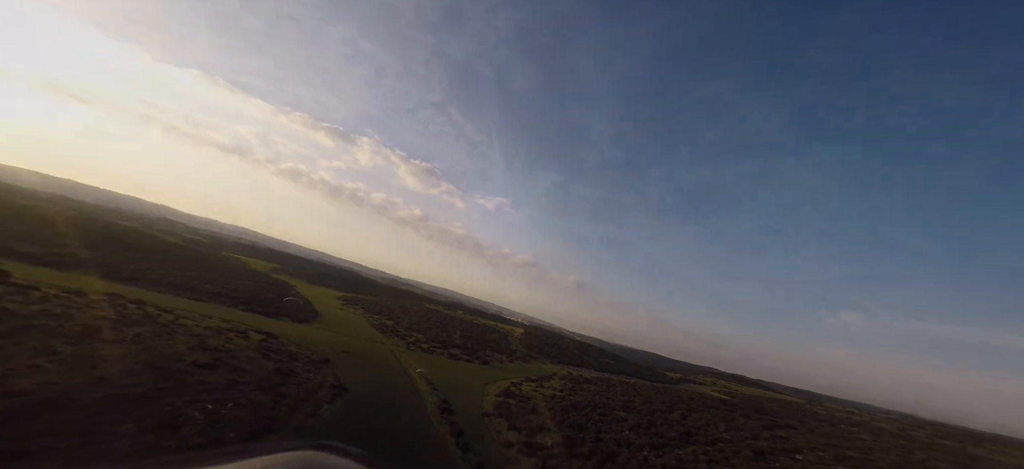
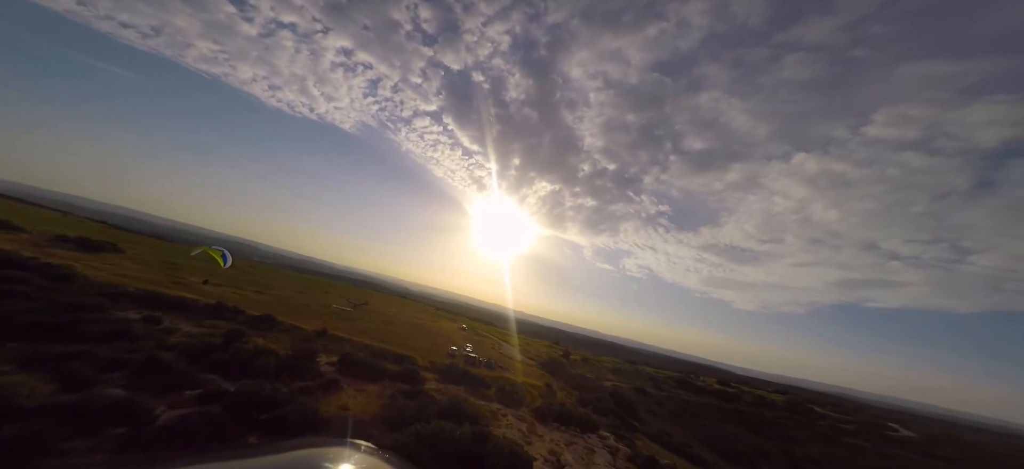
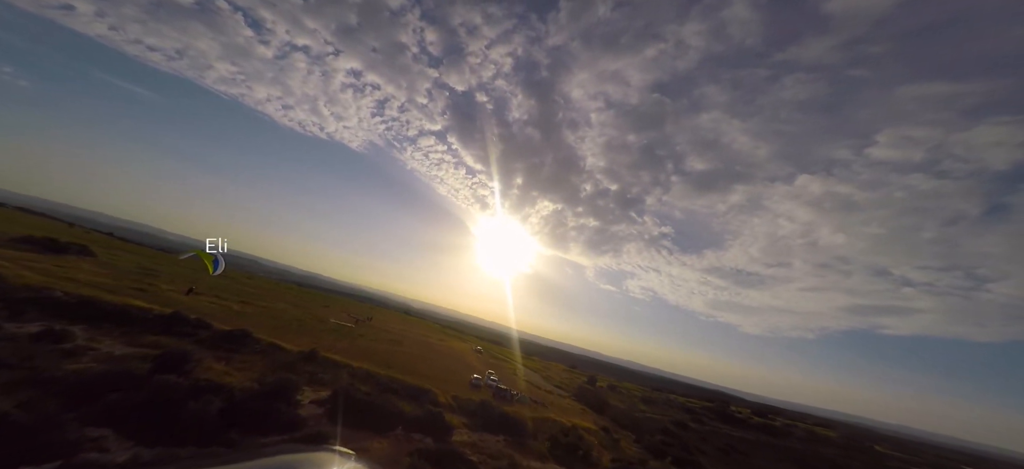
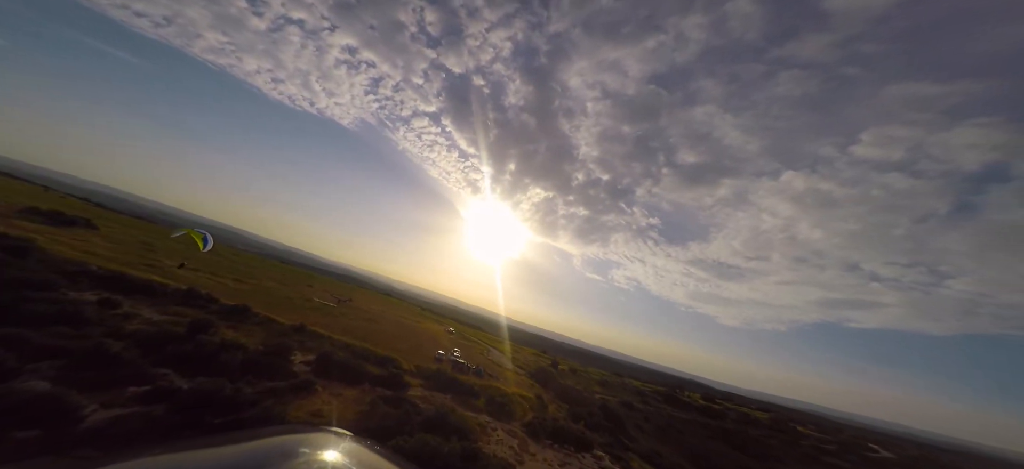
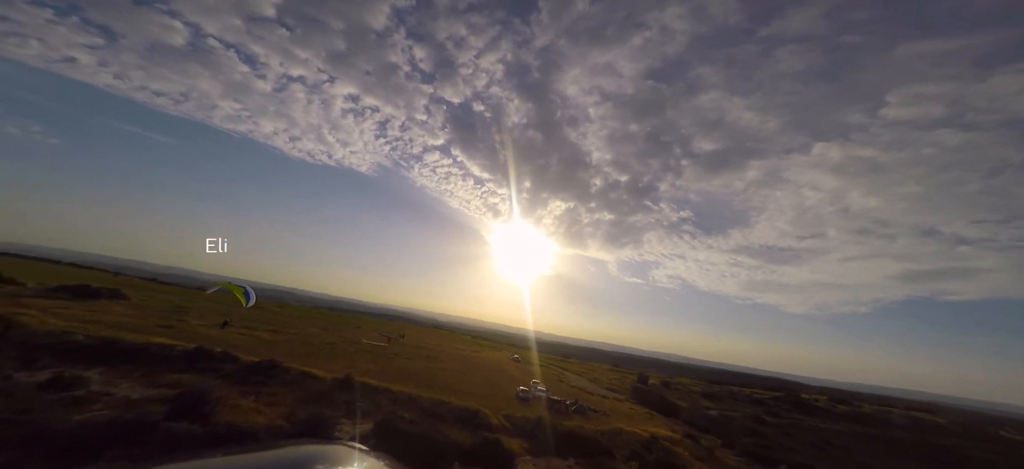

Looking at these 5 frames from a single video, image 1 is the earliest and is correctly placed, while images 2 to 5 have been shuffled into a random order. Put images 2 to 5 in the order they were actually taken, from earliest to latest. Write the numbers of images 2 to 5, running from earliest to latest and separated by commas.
2, 4, 3, 5
